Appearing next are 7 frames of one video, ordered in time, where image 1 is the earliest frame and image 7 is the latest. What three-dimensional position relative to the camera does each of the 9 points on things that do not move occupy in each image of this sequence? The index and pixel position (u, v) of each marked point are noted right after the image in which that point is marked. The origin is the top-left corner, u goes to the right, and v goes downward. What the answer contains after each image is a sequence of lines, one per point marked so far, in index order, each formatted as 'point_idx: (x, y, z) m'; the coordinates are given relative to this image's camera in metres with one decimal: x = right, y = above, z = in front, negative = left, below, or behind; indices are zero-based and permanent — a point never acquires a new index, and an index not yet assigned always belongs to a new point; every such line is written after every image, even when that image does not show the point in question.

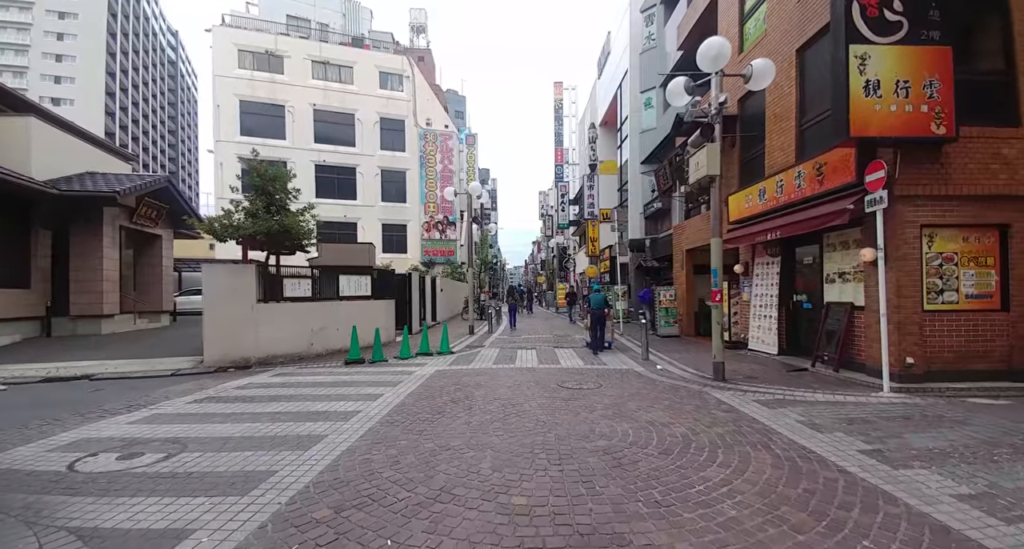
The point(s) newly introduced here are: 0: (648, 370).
0: (+2.9, -2.0, +10.1) m
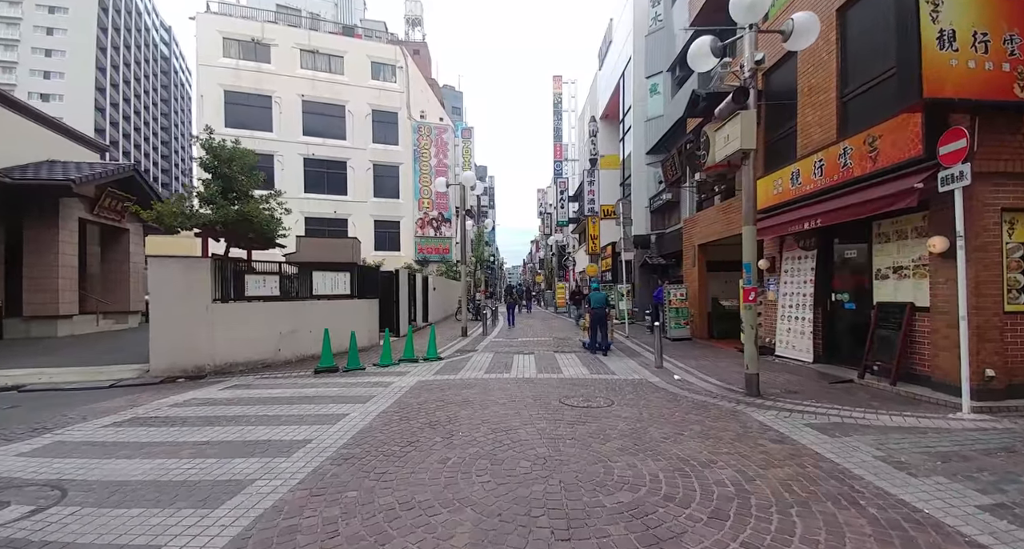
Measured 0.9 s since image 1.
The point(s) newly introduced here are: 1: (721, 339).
0: (+2.8, -1.9, +8.6) m
1: (+6.3, -1.9, +14.5) m
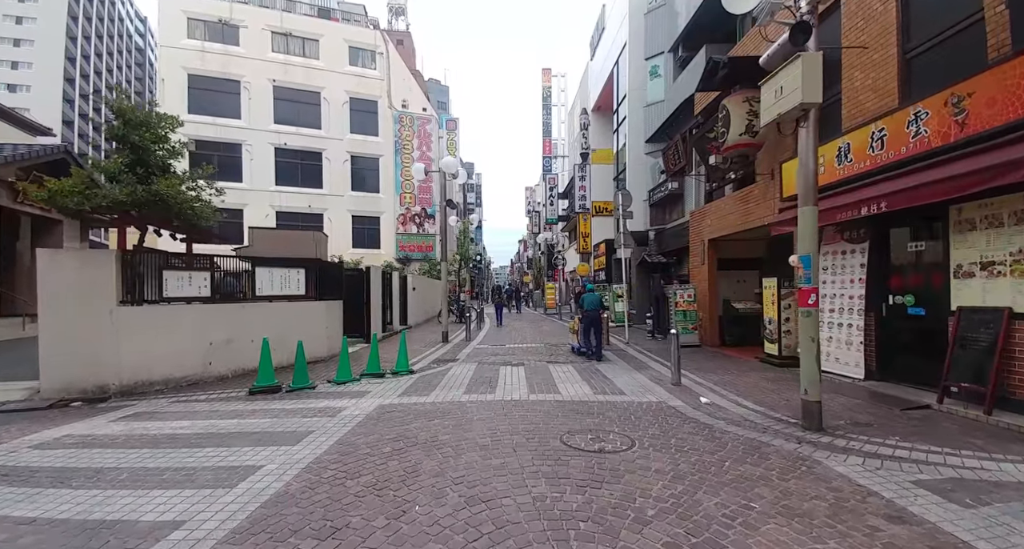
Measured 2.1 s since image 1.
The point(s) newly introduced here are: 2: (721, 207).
0: (+2.5, -1.9, +6.8) m
1: (+6.0, -1.9, +12.7) m
2: (+5.4, +1.8, +12.4) m
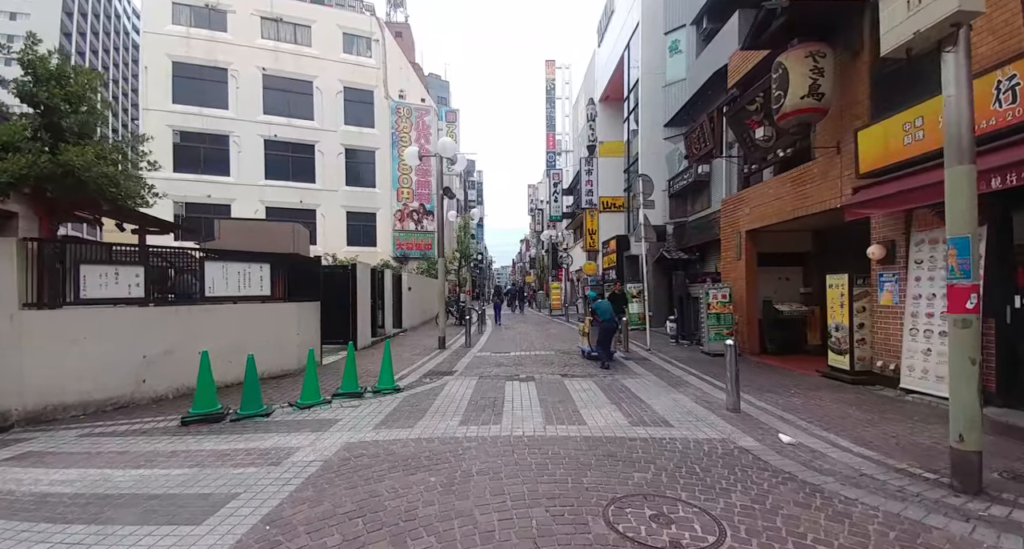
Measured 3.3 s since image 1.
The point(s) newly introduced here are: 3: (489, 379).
0: (+2.7, -1.8, +5.0) m
1: (+6.1, -1.8, +10.9) m
2: (+5.6, +1.9, +10.6) m
3: (-0.4, -1.9, +8.8) m
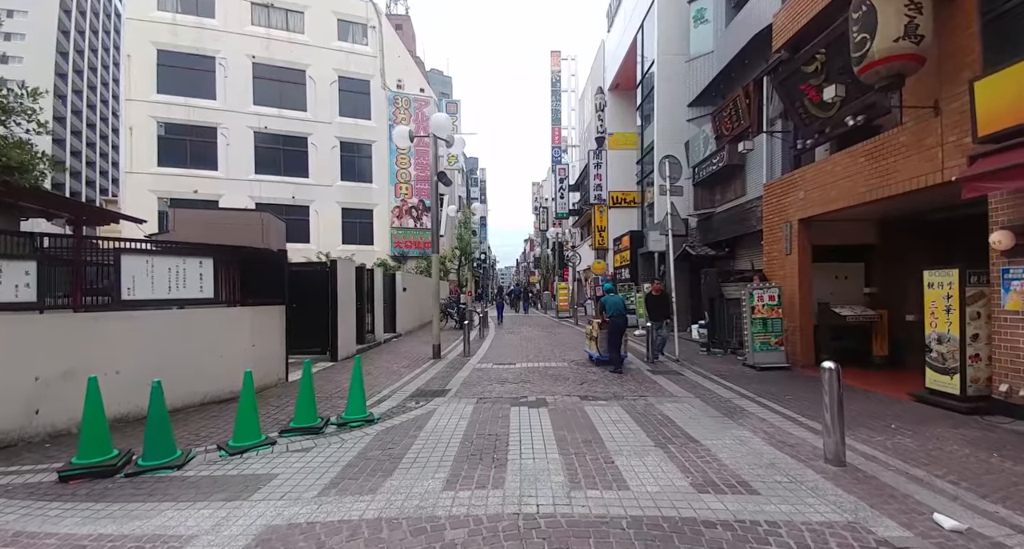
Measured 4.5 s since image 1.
0: (+2.7, -1.7, +3.1) m
1: (+6.2, -1.8, +9.1) m
2: (+5.7, +1.9, +8.8) m
3: (-0.3, -1.9, +7.0) m
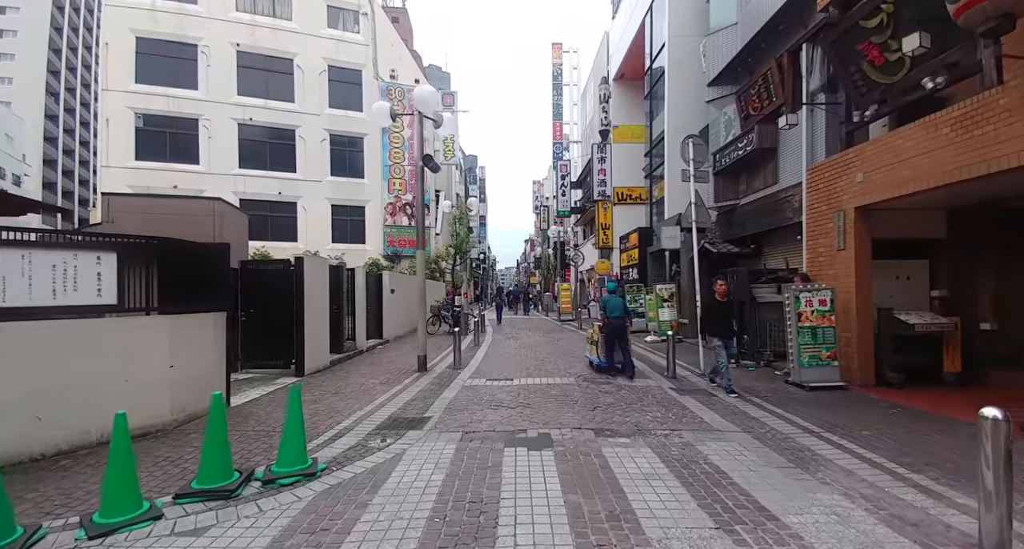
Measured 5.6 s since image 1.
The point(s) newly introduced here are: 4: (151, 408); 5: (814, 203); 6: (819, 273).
0: (+2.7, -1.7, +1.6) m
1: (+6.2, -1.8, +7.5) m
2: (+5.6, +1.9, +7.2) m
3: (-0.4, -1.9, +5.4) m
4: (-4.2, -1.6, +5.9) m
5: (+5.5, +1.2, +8.7) m
6: (+5.5, 0.0, +8.5) m
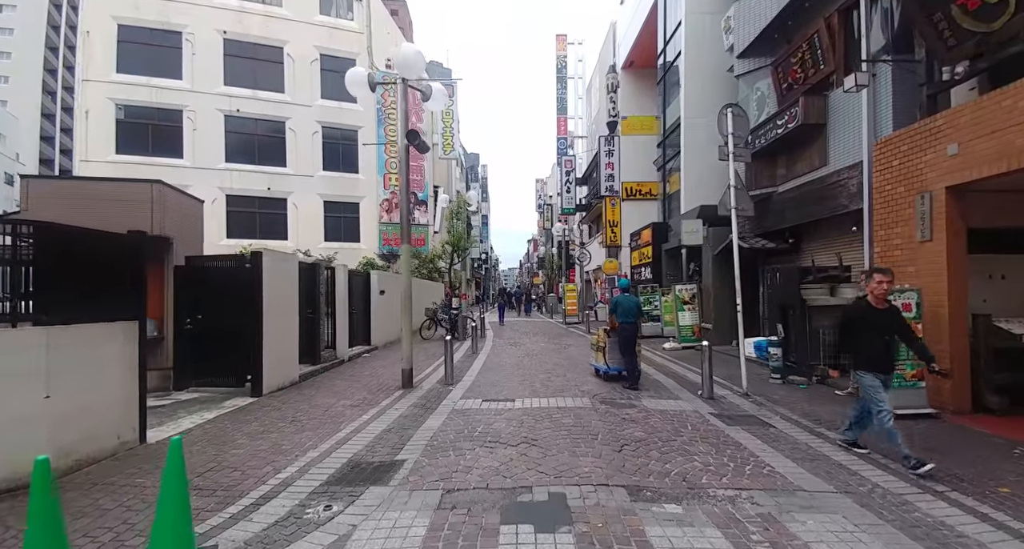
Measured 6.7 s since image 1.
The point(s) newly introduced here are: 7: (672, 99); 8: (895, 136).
0: (+2.7, -1.7, 0.0) m
1: (+6.2, -1.7, +5.9) m
2: (+5.6, +1.9, +5.6) m
3: (-0.4, -1.8, +3.8) m
4: (-4.2, -1.6, +4.3) m
5: (+5.5, +1.3, +7.1) m
6: (+5.5, +0.1, +6.9) m
7: (+6.5, +7.2, +19.6) m
8: (+5.6, +1.9, +7.1) m
